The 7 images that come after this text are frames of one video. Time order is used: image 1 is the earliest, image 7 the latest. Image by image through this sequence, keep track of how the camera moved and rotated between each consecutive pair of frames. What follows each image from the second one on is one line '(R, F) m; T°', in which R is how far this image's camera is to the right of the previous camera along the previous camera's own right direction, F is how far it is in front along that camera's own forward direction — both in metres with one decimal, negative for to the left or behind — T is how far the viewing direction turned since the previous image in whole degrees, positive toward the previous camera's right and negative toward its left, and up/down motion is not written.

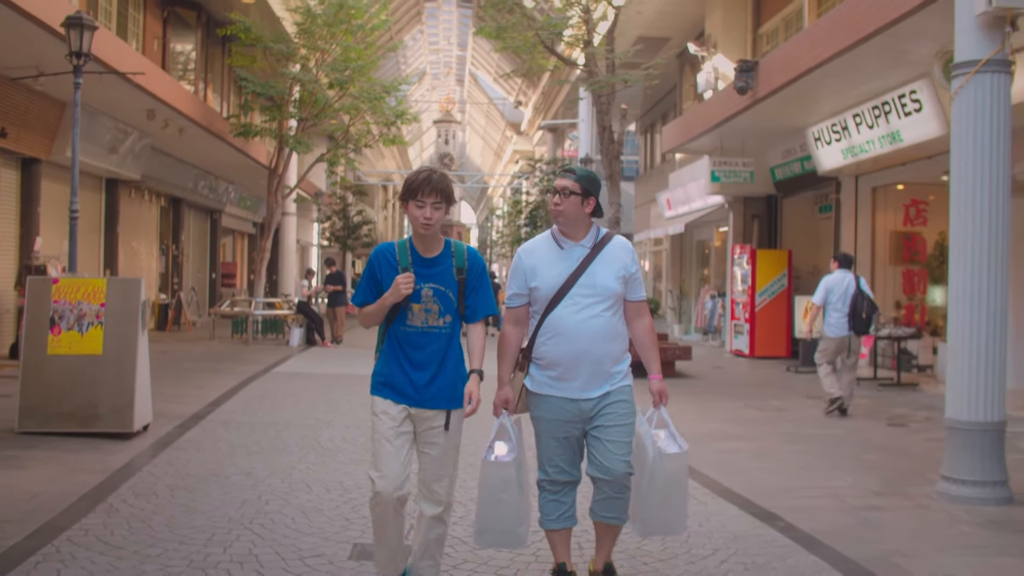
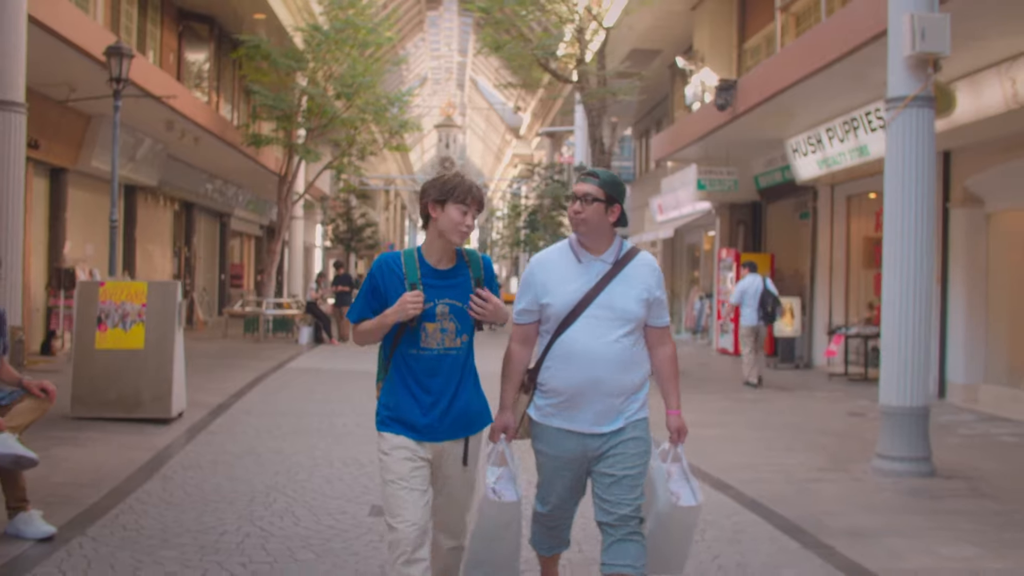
(+0.1, -1.0) m; 0°
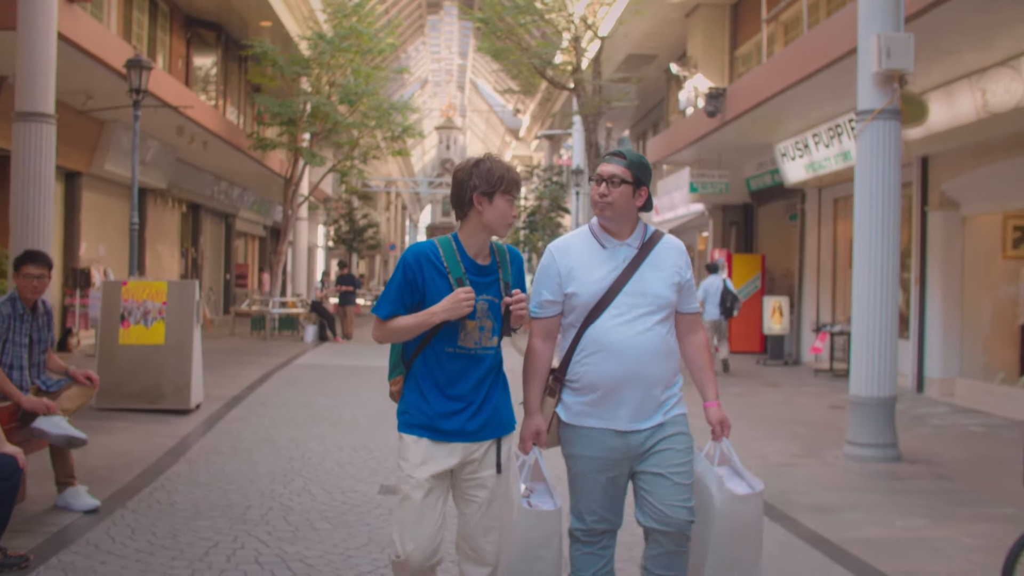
(0.0, -0.6) m; 0°
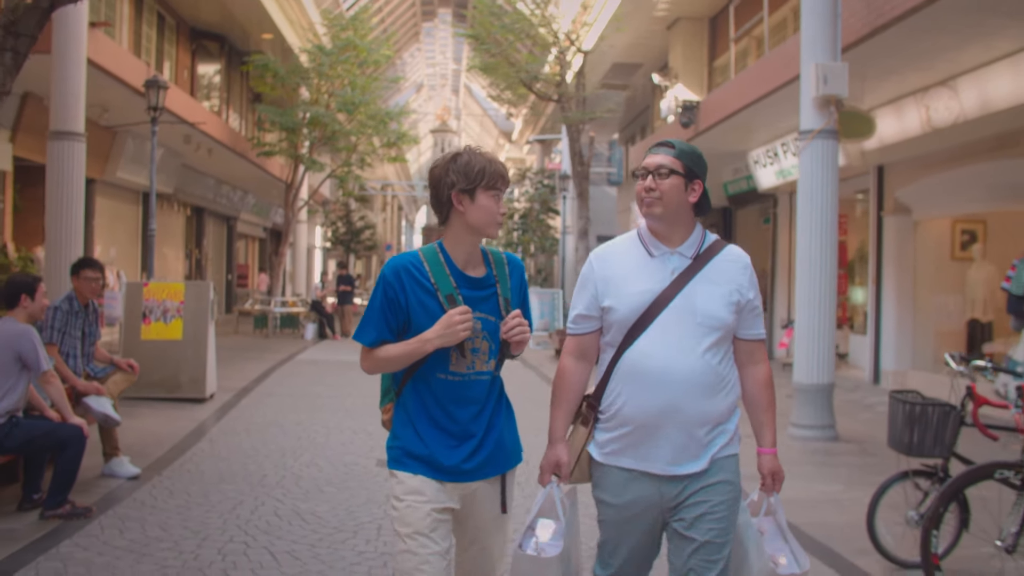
(+0.1, -1.0) m; 0°
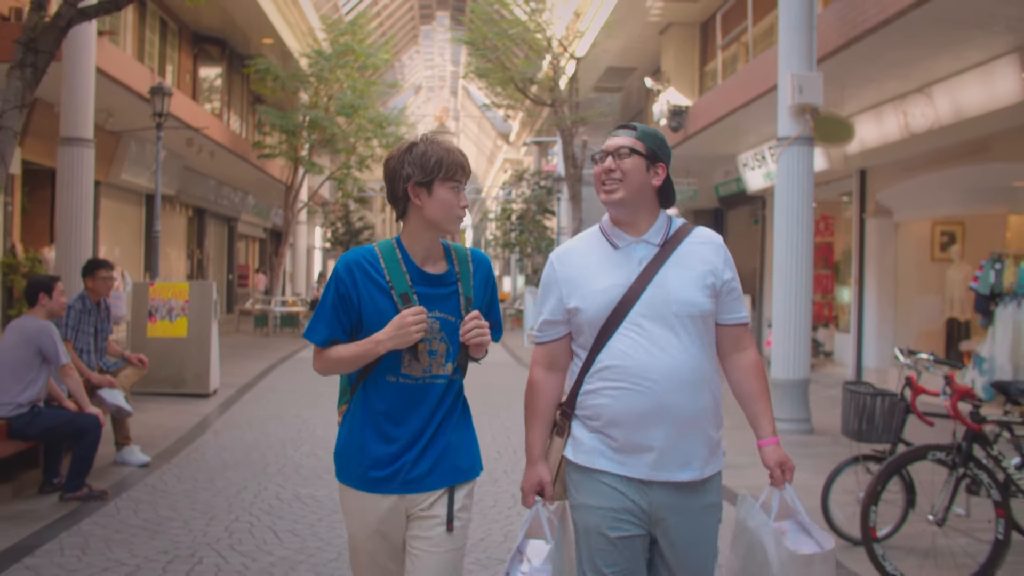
(+0.1, -0.4) m; 0°
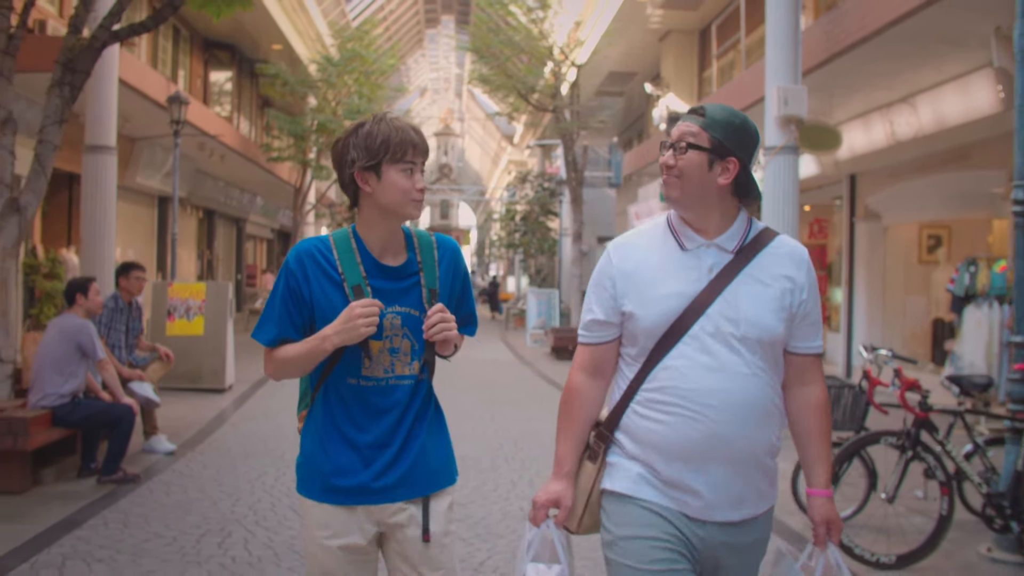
(0.0, -0.5) m; 0°
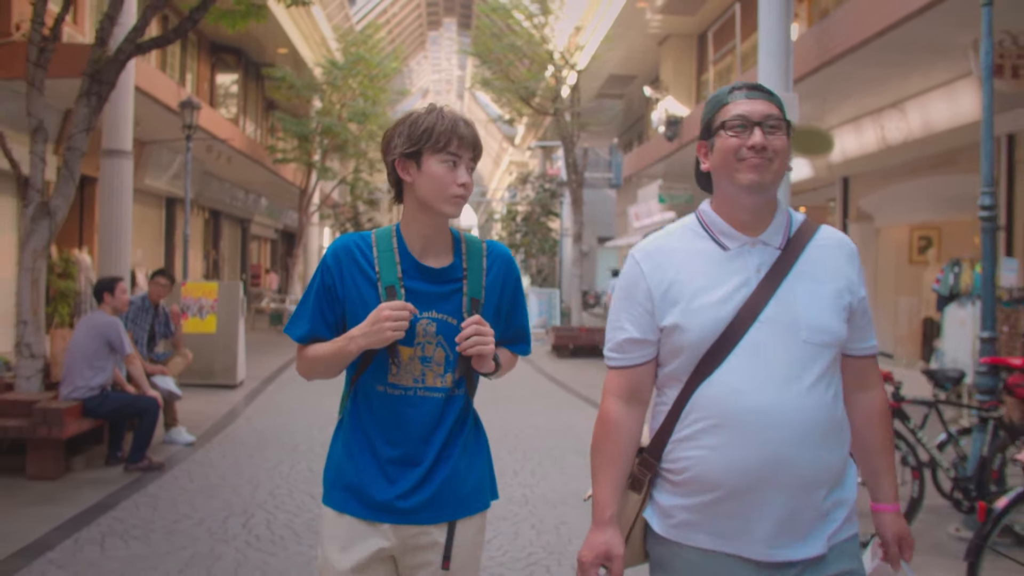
(0.0, -0.4) m; 0°
